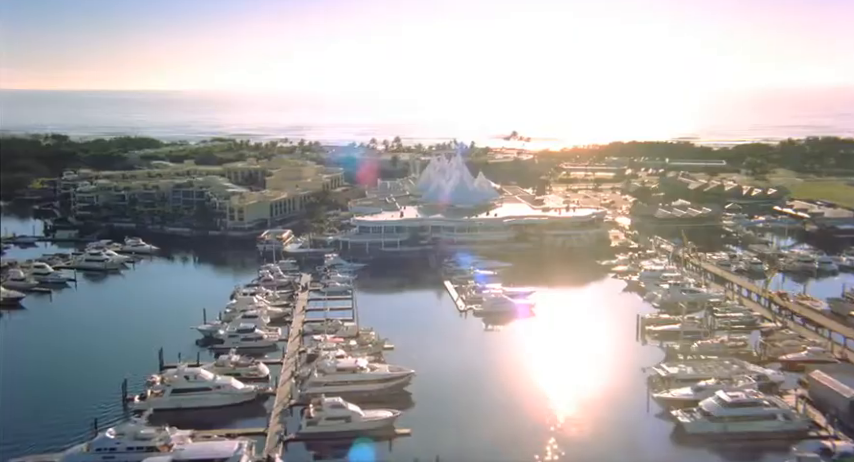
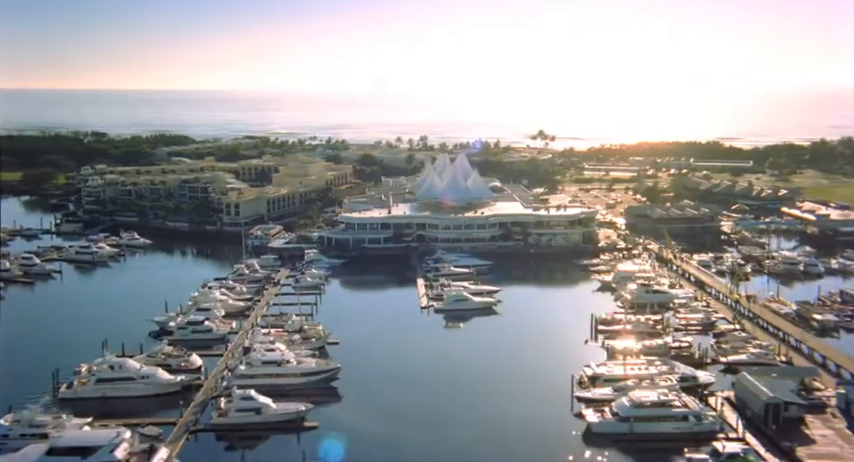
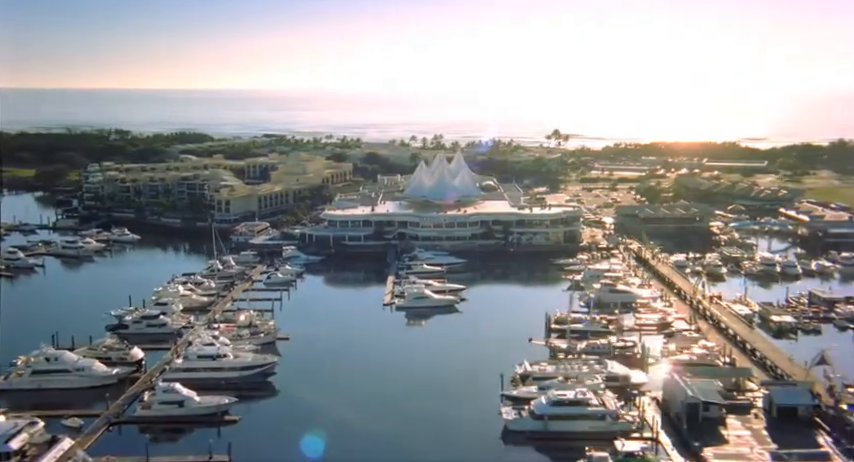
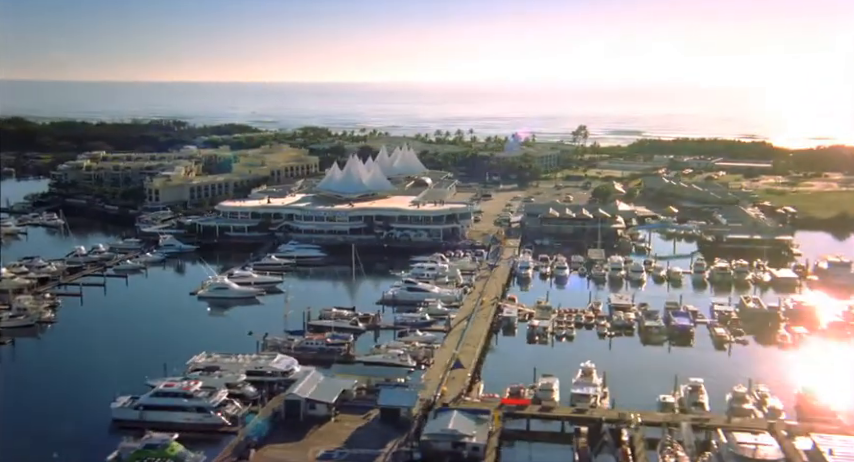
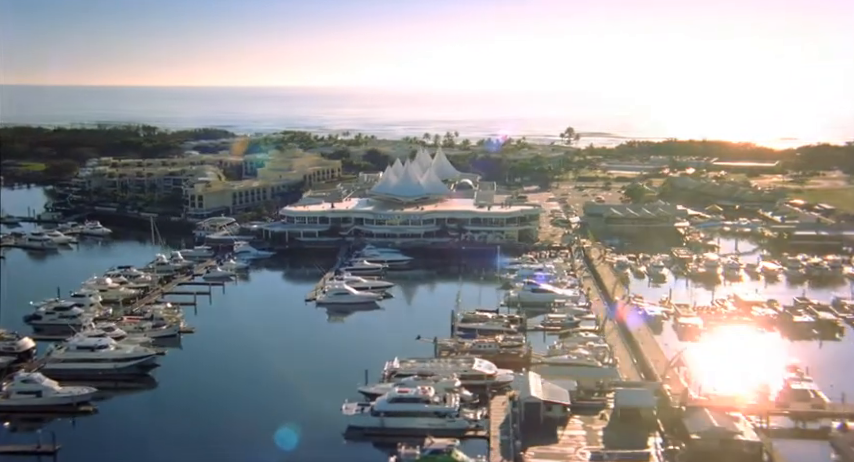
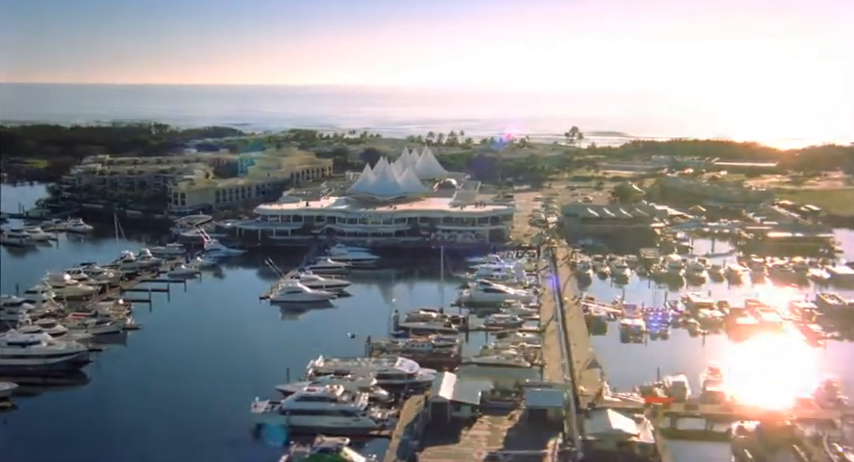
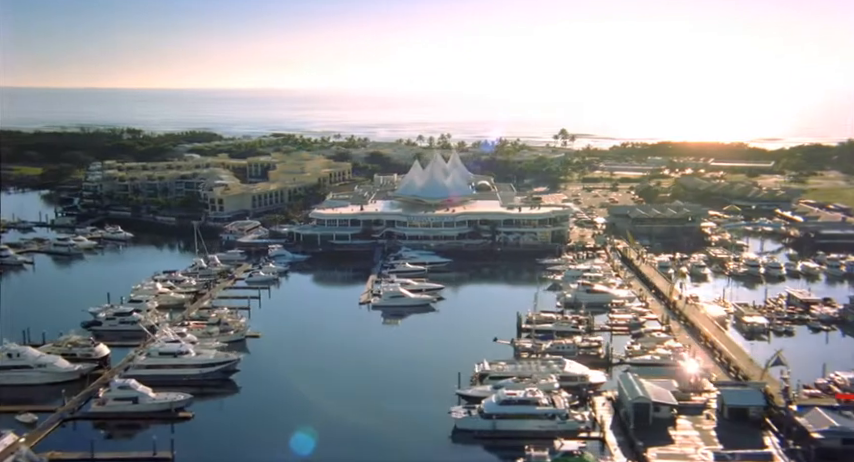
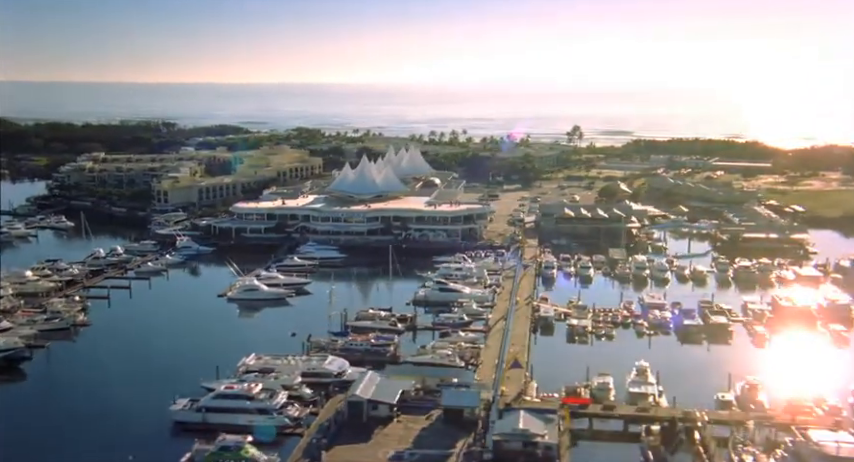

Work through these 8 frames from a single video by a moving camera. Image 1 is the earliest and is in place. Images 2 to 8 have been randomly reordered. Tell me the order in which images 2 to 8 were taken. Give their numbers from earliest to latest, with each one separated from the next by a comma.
2, 3, 7, 5, 6, 8, 4
